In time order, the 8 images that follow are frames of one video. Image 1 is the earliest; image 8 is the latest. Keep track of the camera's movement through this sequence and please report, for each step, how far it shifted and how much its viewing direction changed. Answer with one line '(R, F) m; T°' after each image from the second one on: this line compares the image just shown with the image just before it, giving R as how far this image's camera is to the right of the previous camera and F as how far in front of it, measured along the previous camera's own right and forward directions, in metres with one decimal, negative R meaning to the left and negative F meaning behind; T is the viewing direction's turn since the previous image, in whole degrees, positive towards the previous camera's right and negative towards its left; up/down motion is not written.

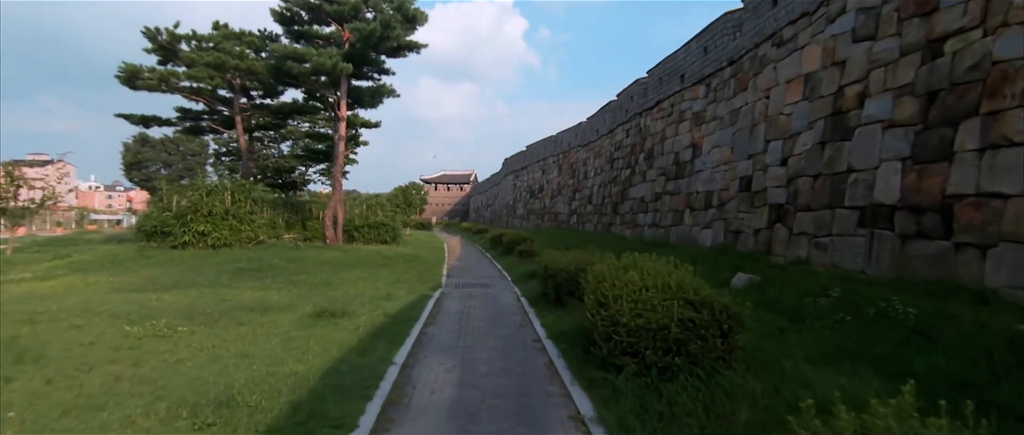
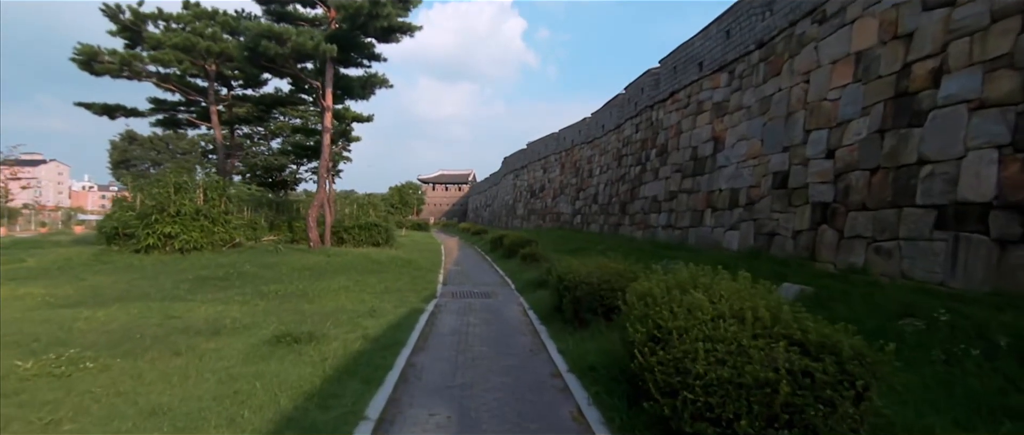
(-0.1, +1.2) m; 0°
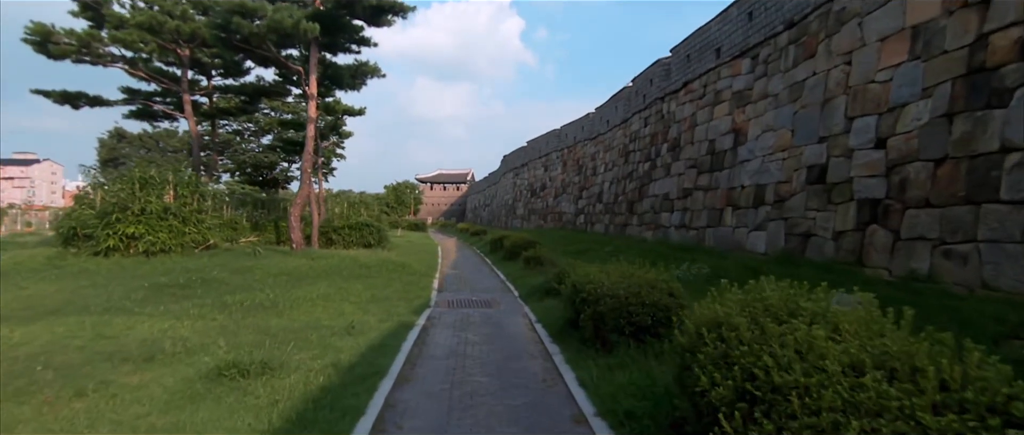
(-0.1, +1.0) m; 0°
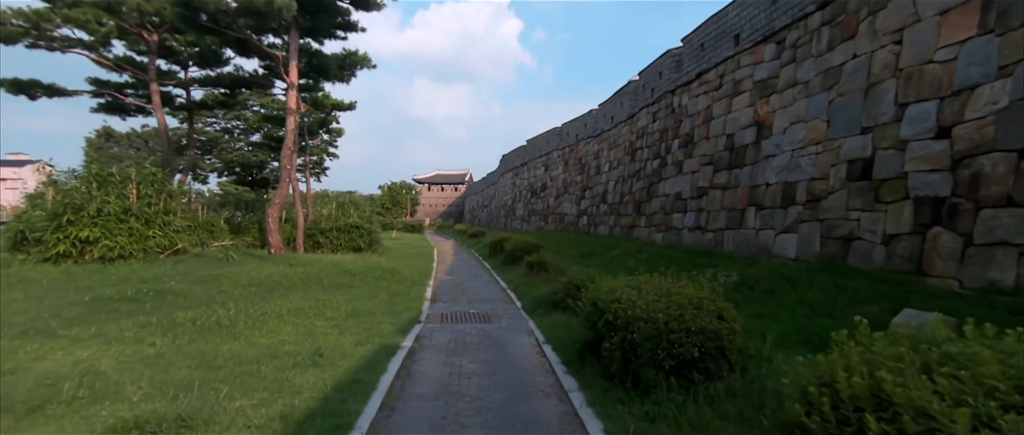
(0.0, +1.0) m; 0°
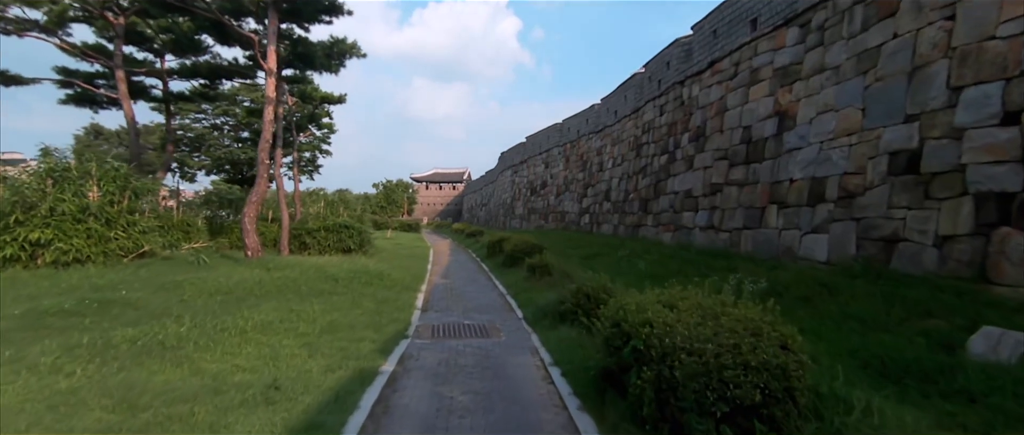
(0.0, +0.8) m; 0°
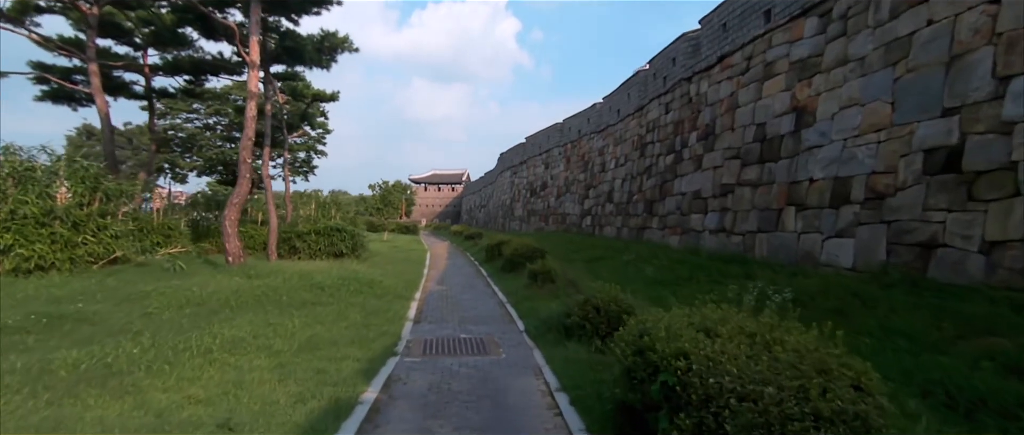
(0.0, +0.6) m; 0°
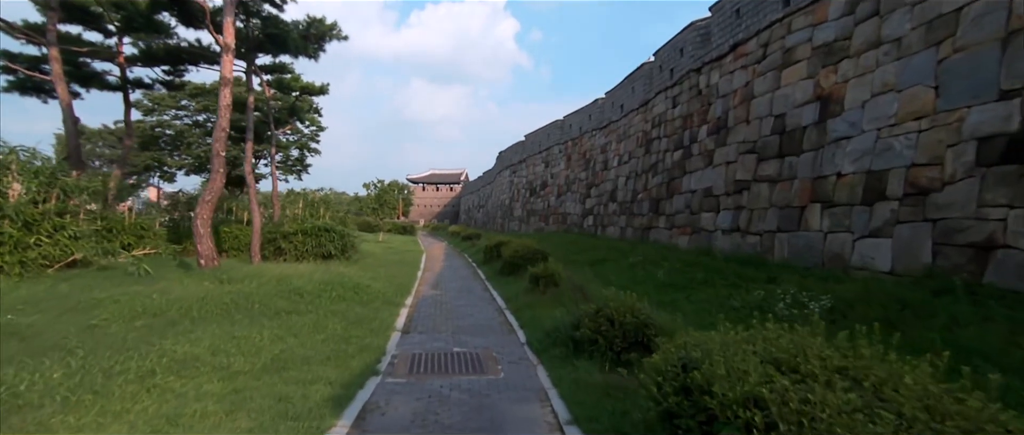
(0.0, +0.7) m; 0°
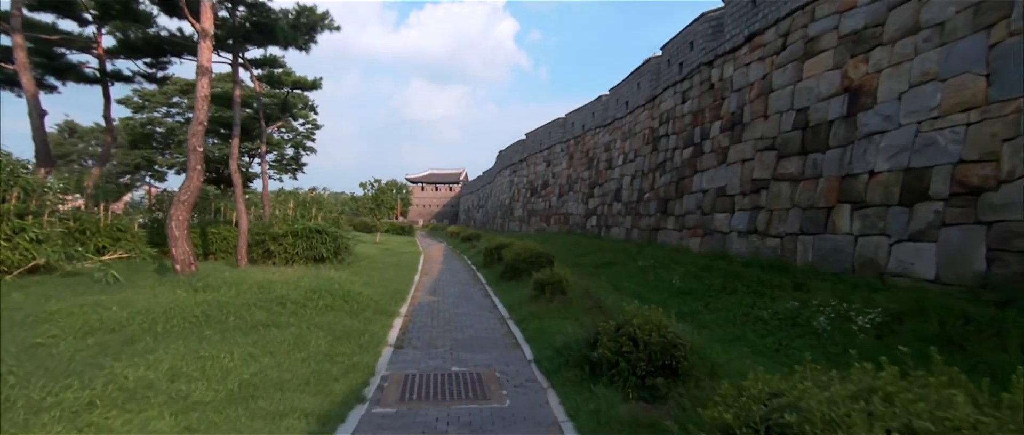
(-0.1, +0.6) m; 0°
